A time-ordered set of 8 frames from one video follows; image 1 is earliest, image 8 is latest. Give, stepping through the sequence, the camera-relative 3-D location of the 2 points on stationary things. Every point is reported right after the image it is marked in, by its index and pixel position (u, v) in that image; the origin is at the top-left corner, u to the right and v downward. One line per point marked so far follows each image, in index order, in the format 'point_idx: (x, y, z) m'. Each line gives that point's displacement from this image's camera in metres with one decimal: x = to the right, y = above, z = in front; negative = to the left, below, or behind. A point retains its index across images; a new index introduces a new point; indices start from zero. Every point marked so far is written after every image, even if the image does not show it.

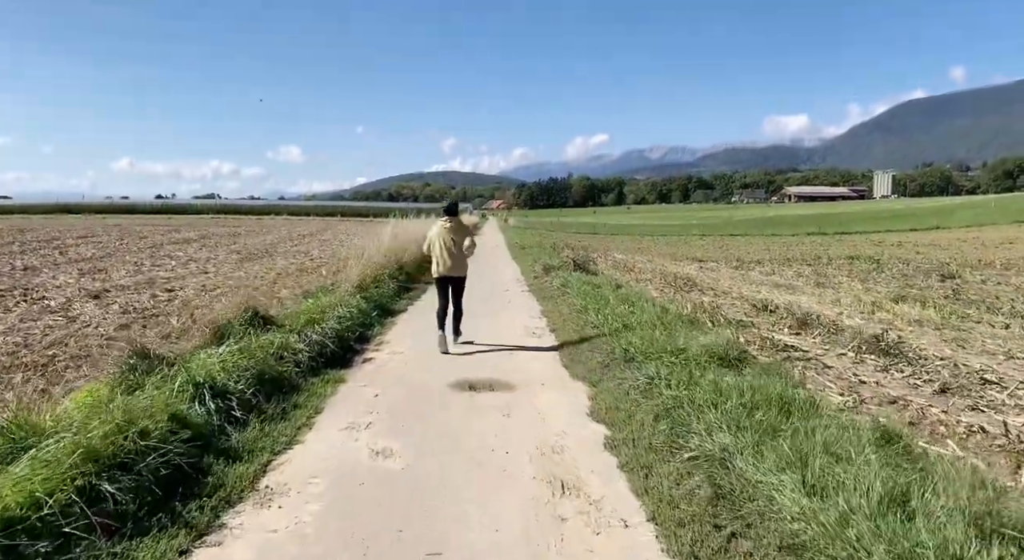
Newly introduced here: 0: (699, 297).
0: (+4.0, -0.4, +13.9) m
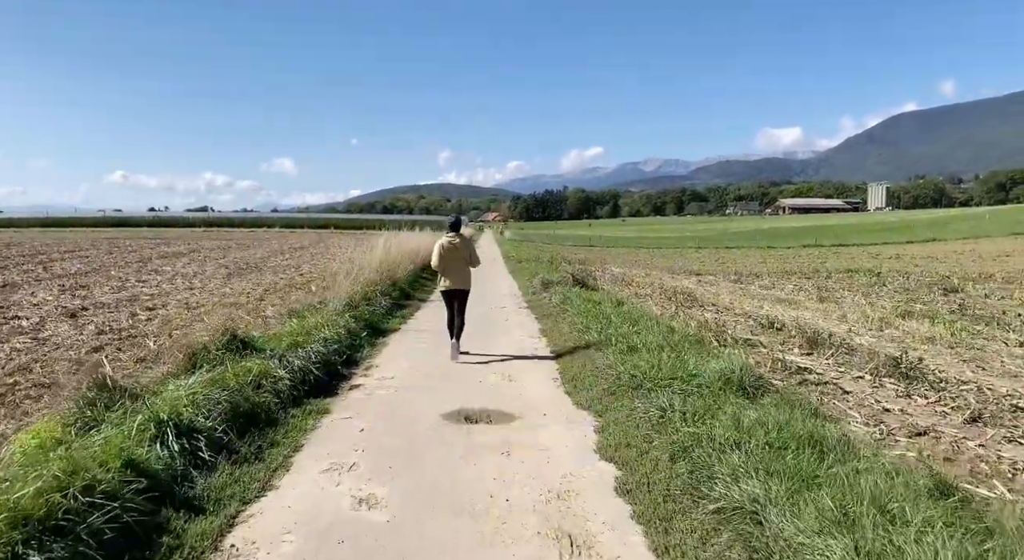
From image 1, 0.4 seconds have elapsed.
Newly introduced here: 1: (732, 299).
0: (+3.9, -0.7, +13.5) m
1: (+6.3, -0.5, +18.5) m
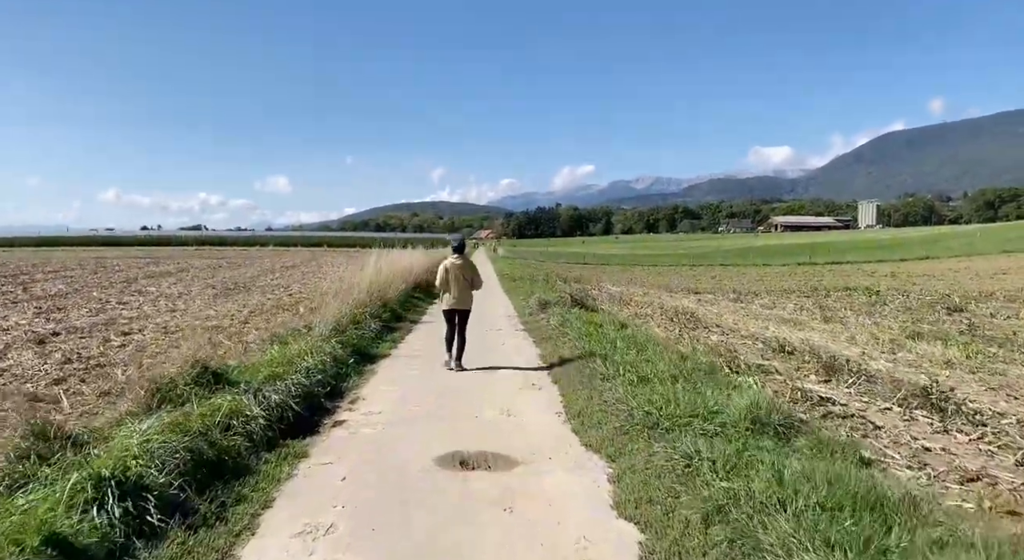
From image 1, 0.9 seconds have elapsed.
0: (+3.9, -1.1, +12.9) m
1: (+6.2, -1.1, +18.0) m
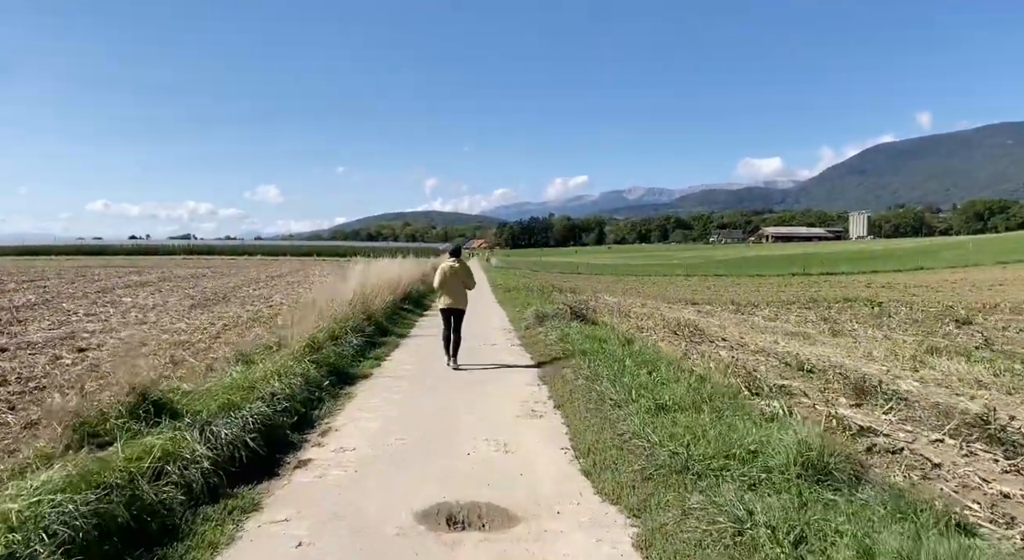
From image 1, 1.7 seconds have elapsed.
0: (+3.8, -1.3, +11.9) m
1: (+6.0, -1.4, +17.1) m
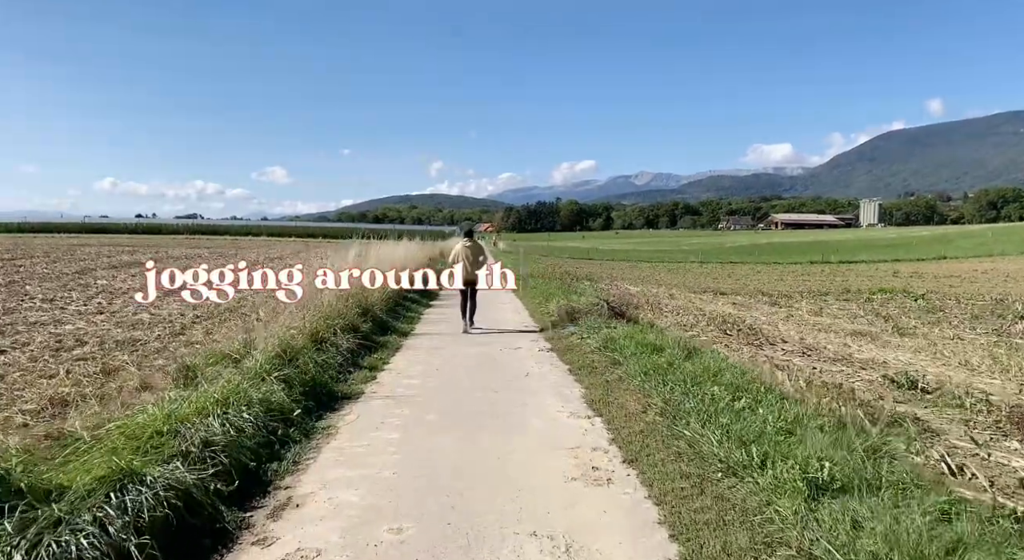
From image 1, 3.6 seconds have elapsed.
0: (+4.2, -1.2, +9.7) m
1: (+6.5, -1.2, +14.8) m
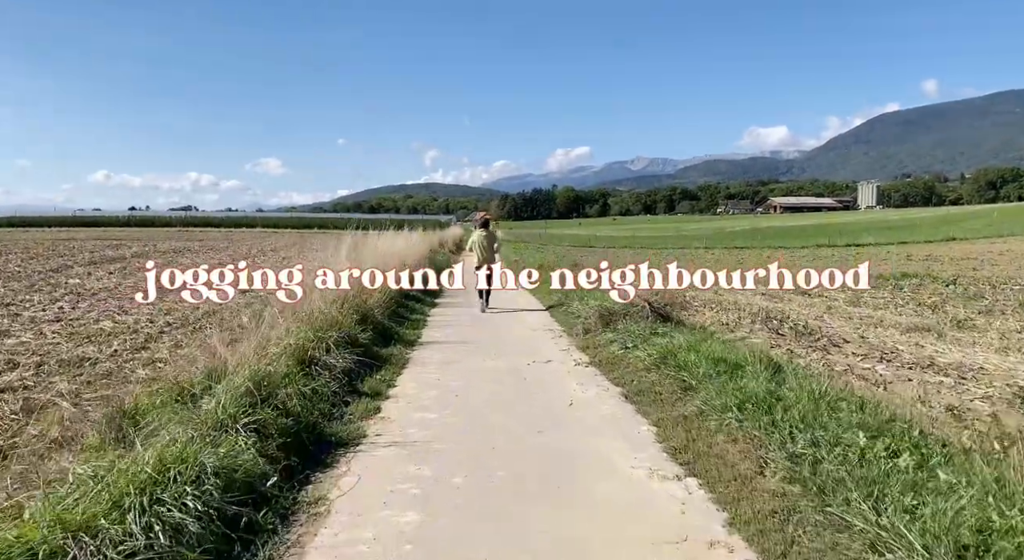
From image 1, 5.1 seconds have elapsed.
0: (+4.6, -1.1, +8.0) m
1: (+6.8, -1.0, +13.1) m
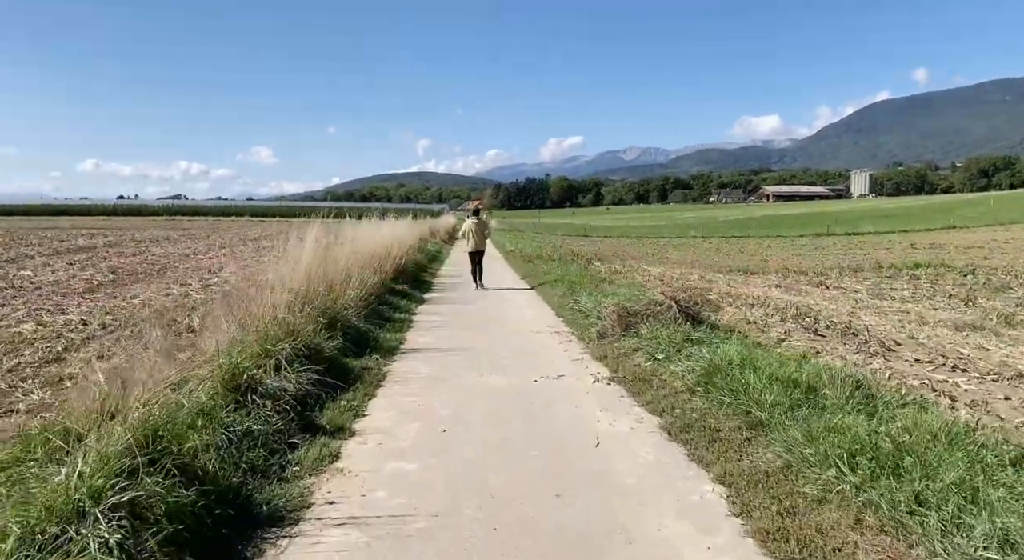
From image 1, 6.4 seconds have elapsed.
0: (+4.6, -1.1, +6.5) m
1: (+6.8, -0.8, +11.6) m
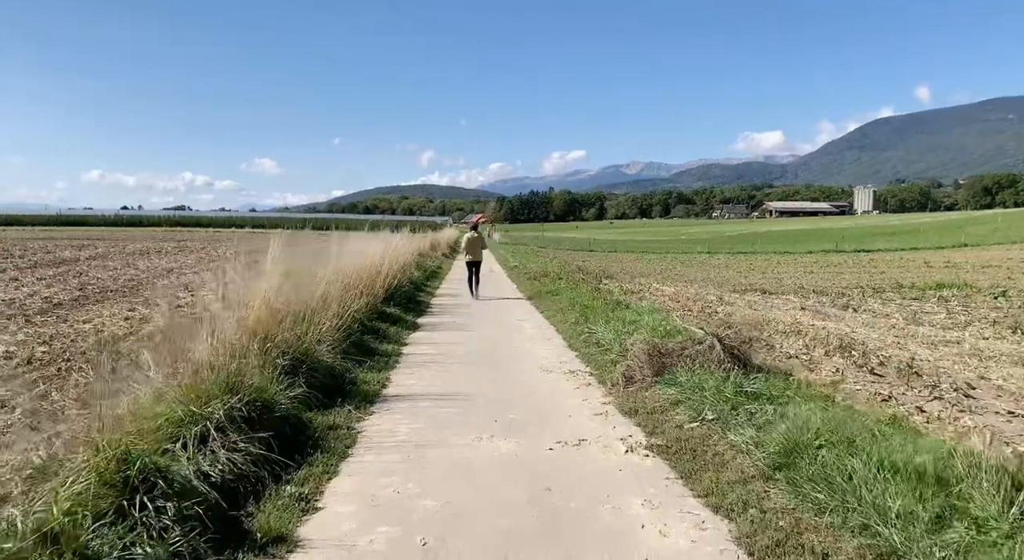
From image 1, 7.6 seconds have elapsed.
0: (+4.7, -1.4, +5.0) m
1: (+6.9, -1.3, +10.1) m
